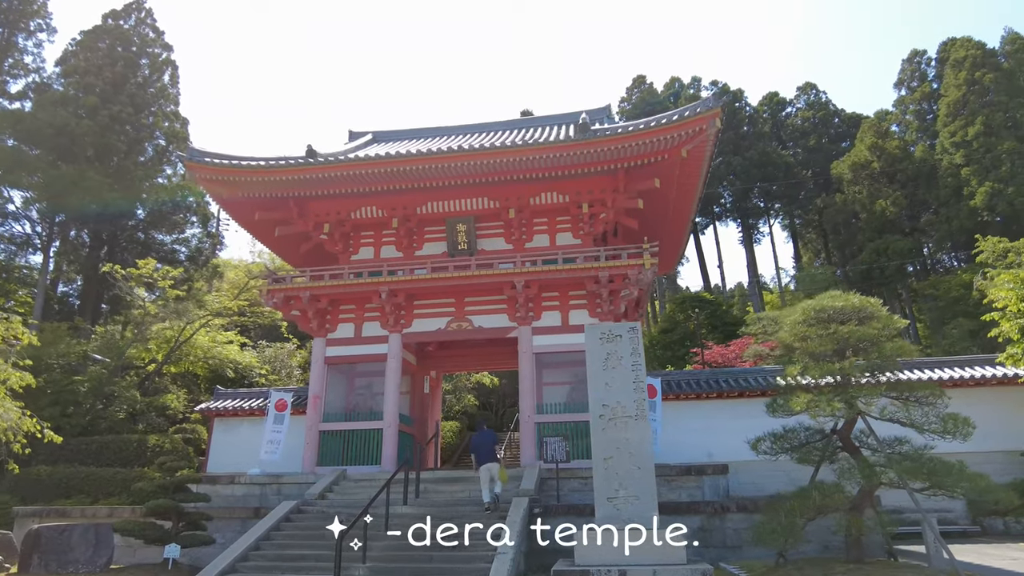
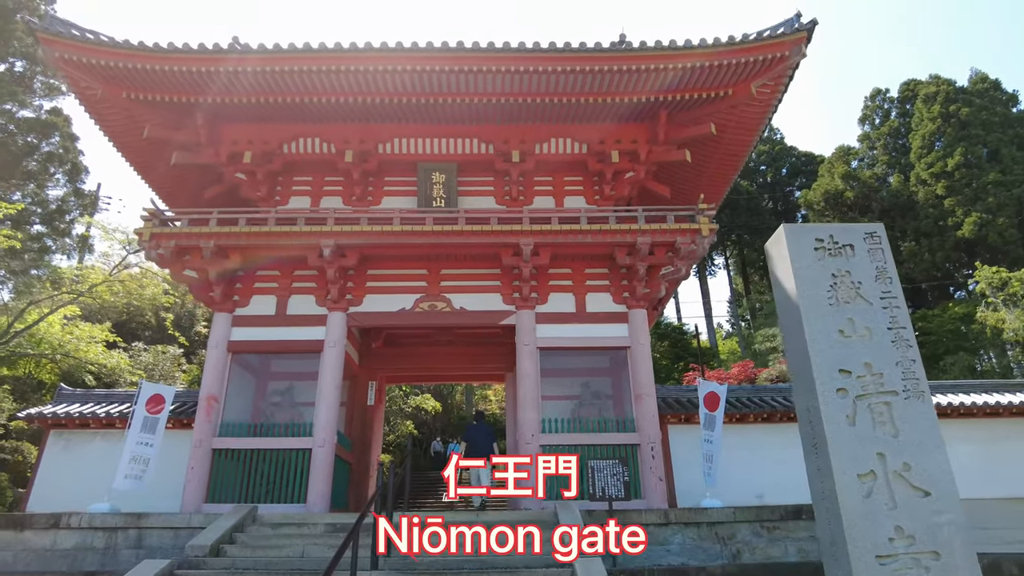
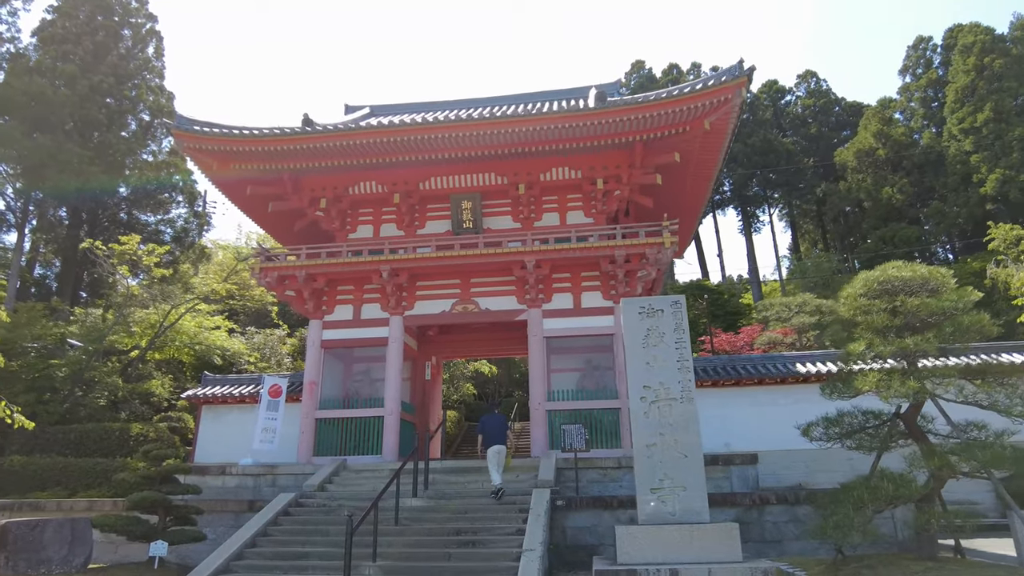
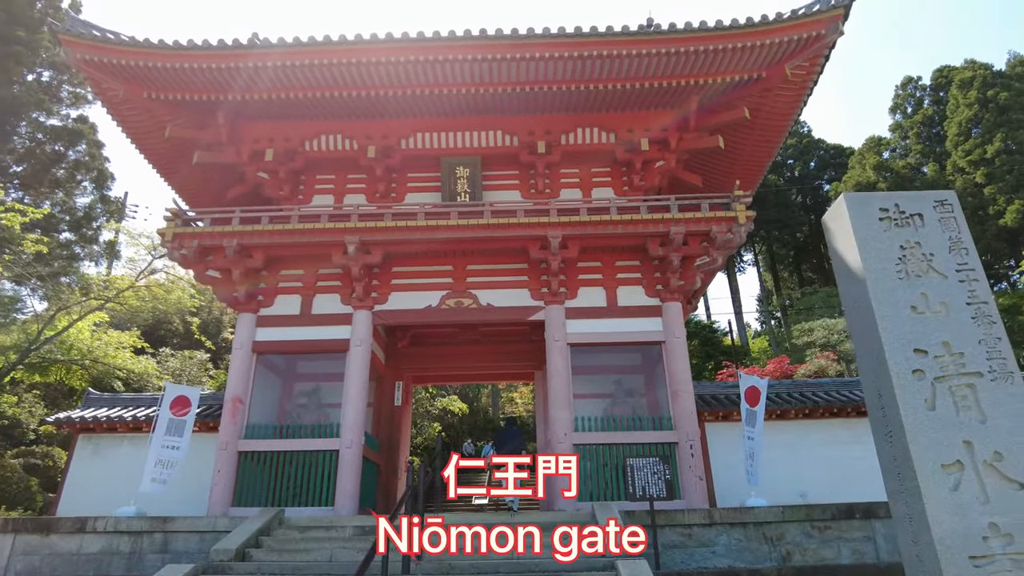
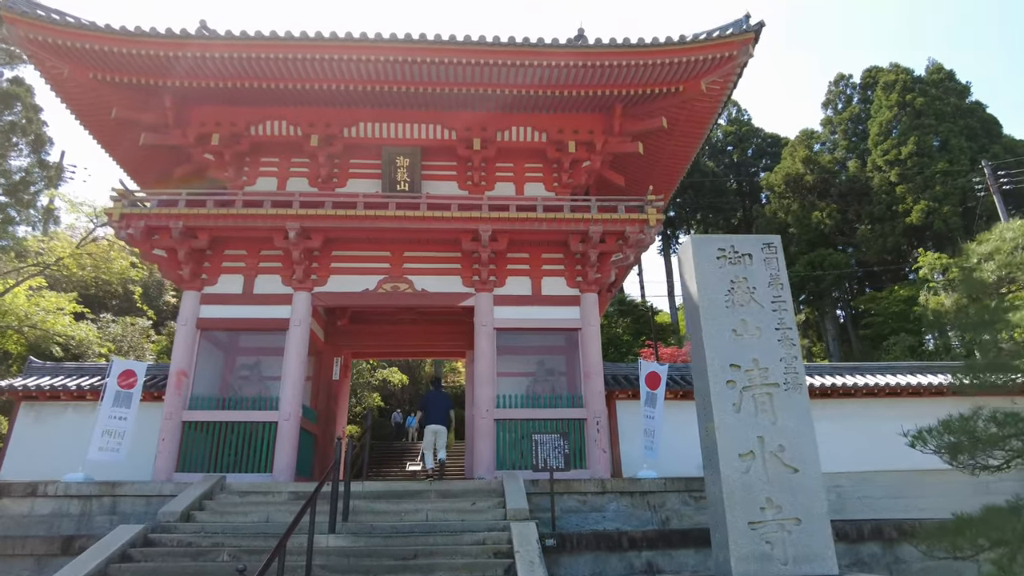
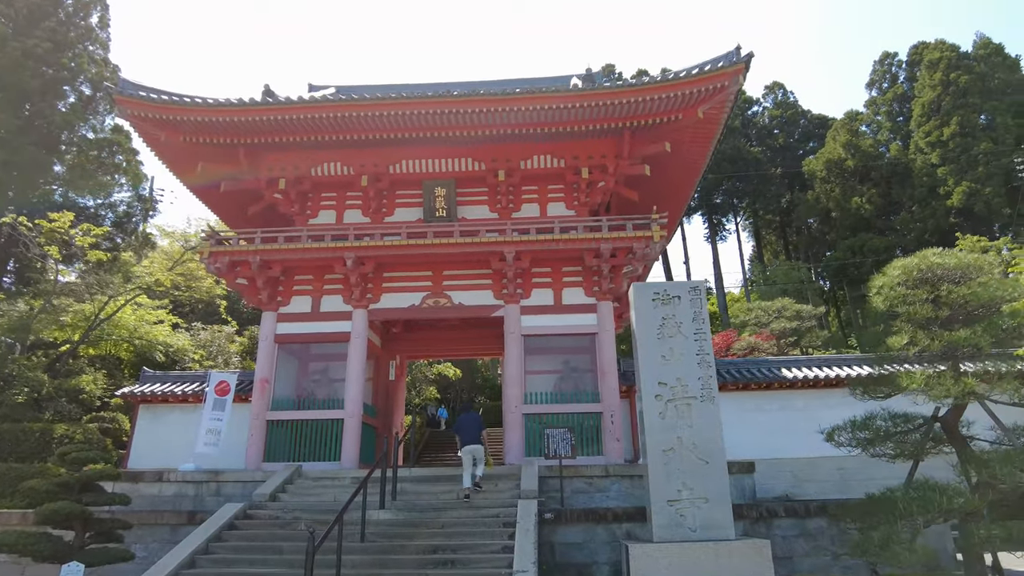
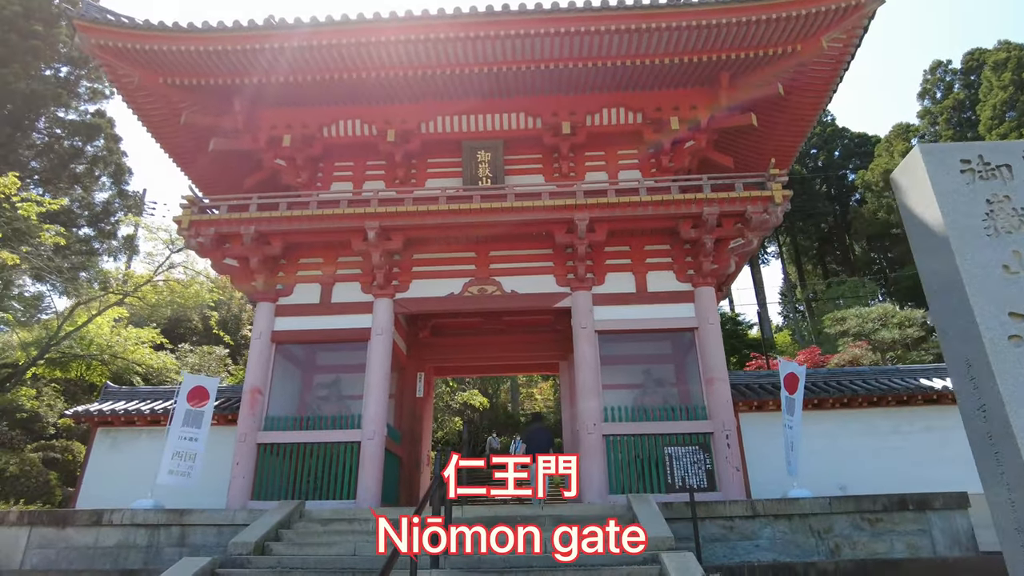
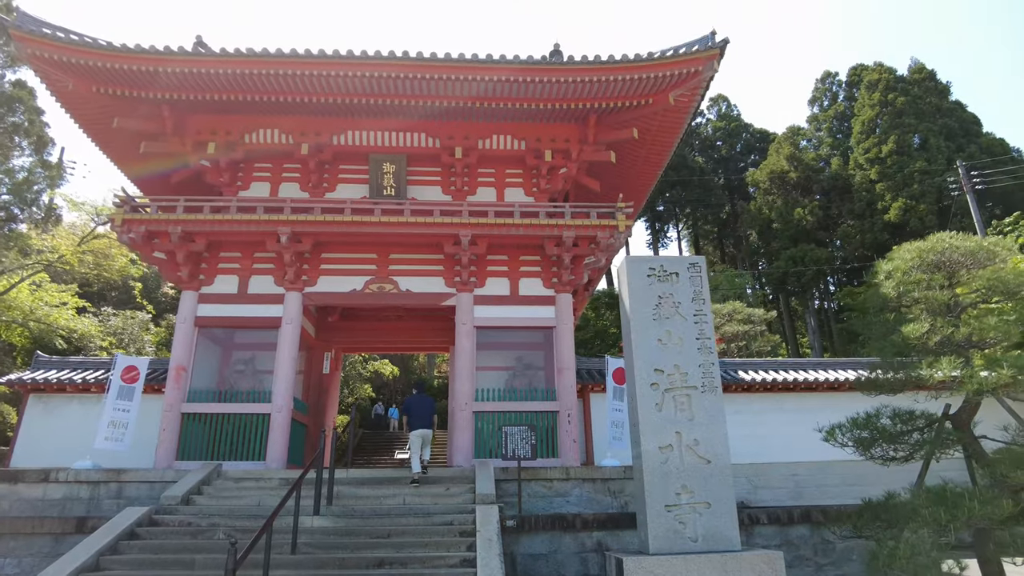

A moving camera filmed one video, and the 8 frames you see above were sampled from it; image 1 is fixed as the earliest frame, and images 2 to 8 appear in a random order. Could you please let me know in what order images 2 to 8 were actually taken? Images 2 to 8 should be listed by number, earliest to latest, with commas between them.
3, 6, 8, 5, 2, 4, 7
